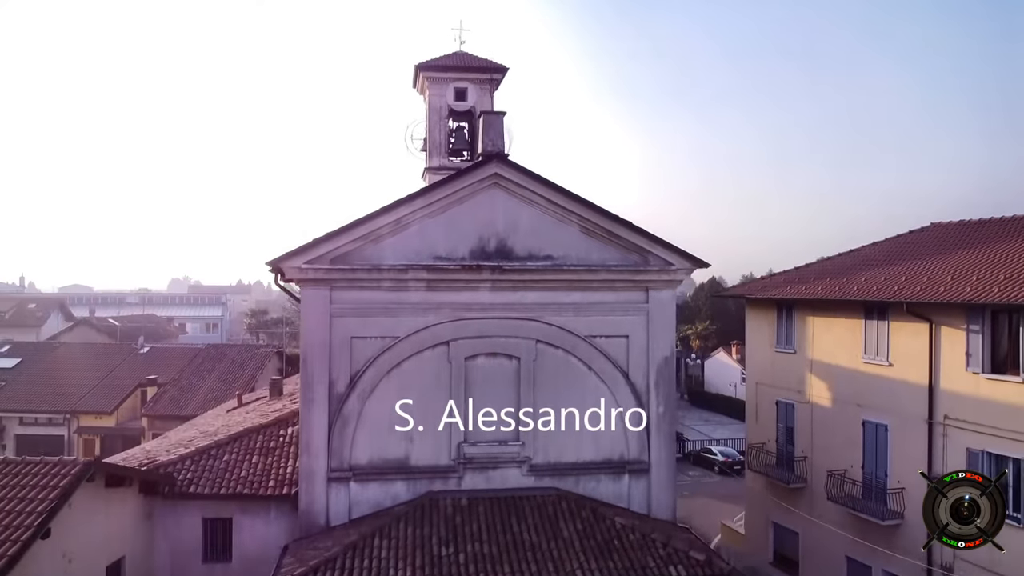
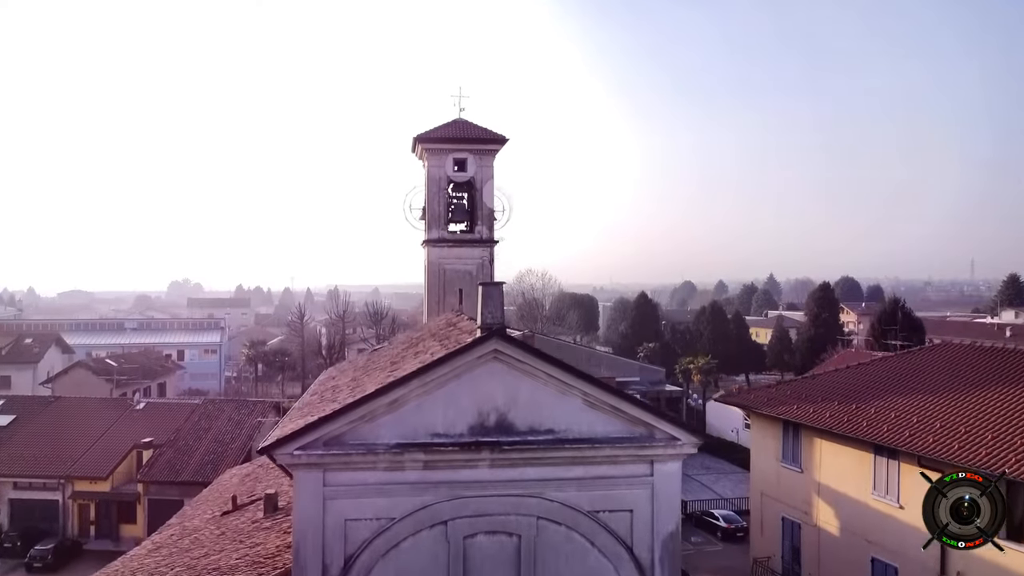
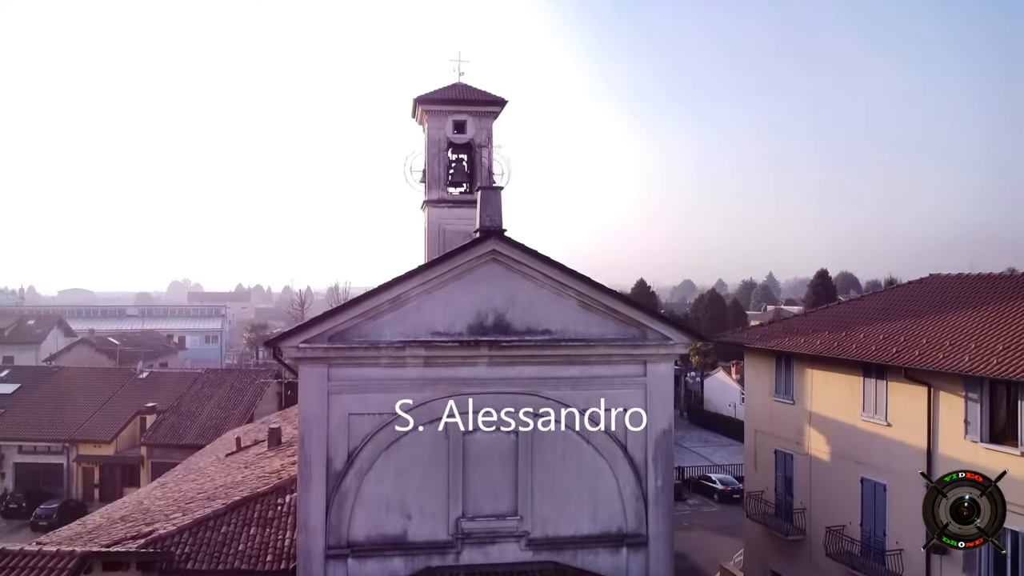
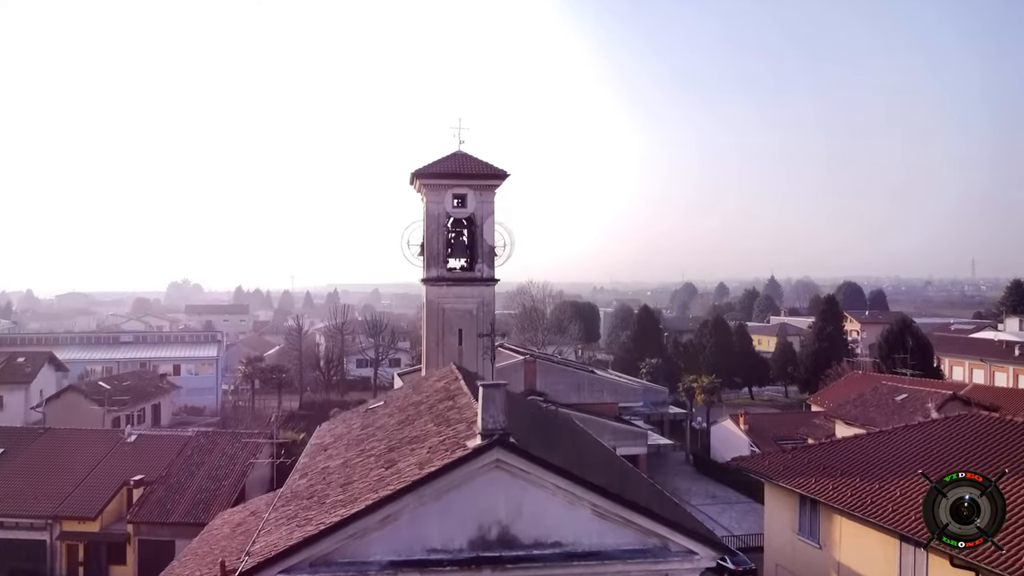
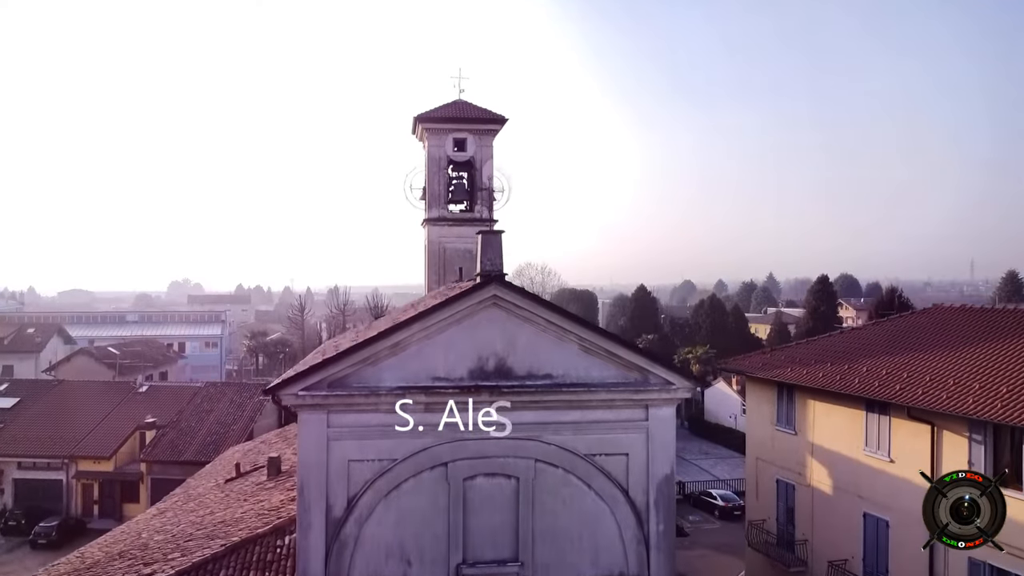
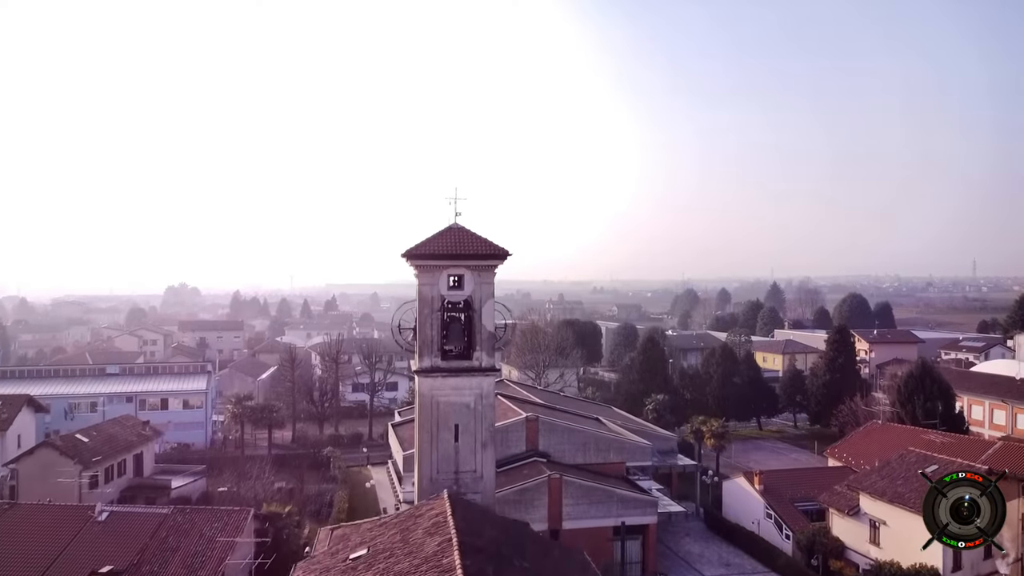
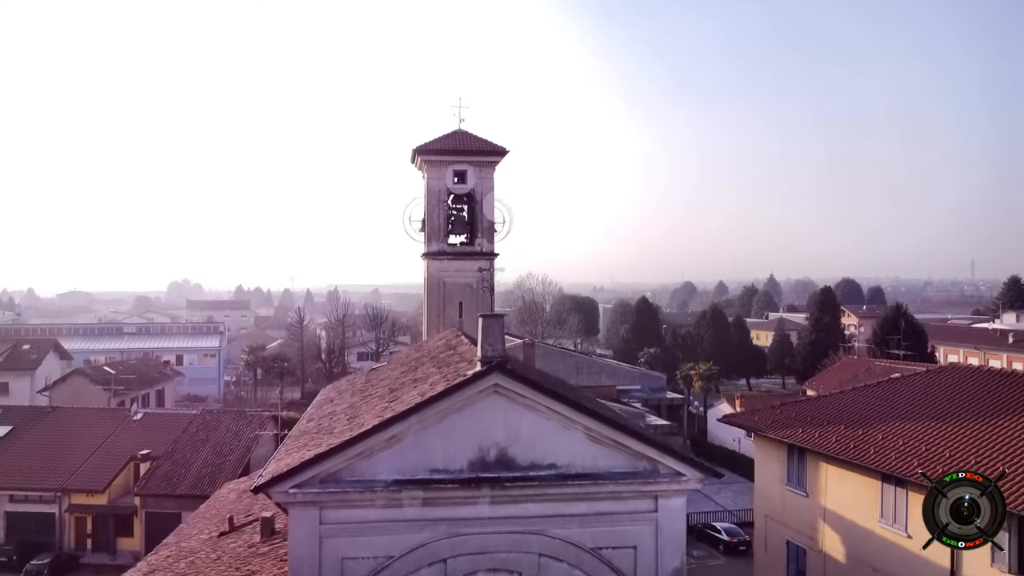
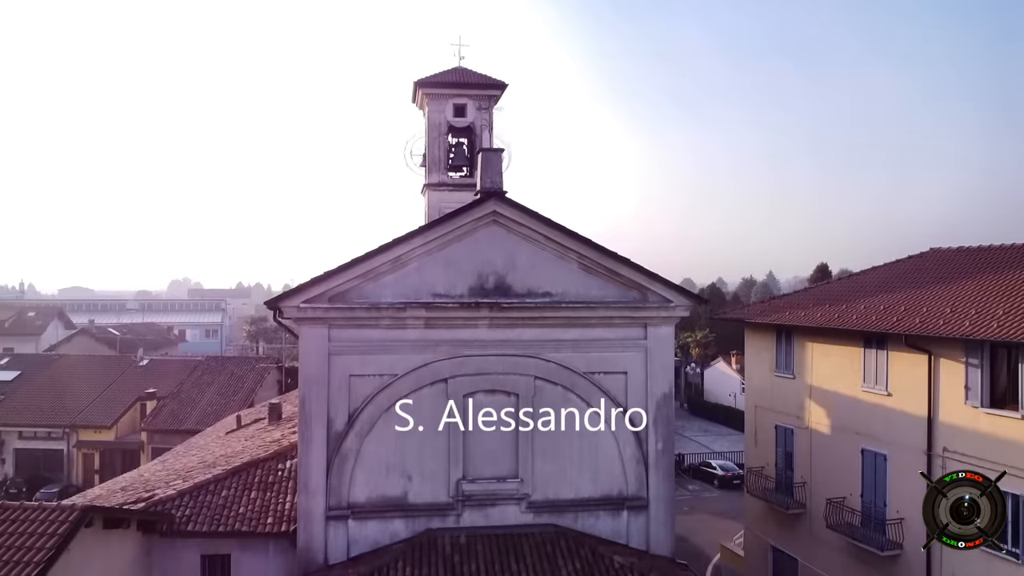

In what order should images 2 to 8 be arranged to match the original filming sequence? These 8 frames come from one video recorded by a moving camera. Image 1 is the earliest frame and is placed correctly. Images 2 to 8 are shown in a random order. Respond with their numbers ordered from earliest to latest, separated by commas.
8, 3, 5, 2, 7, 4, 6
